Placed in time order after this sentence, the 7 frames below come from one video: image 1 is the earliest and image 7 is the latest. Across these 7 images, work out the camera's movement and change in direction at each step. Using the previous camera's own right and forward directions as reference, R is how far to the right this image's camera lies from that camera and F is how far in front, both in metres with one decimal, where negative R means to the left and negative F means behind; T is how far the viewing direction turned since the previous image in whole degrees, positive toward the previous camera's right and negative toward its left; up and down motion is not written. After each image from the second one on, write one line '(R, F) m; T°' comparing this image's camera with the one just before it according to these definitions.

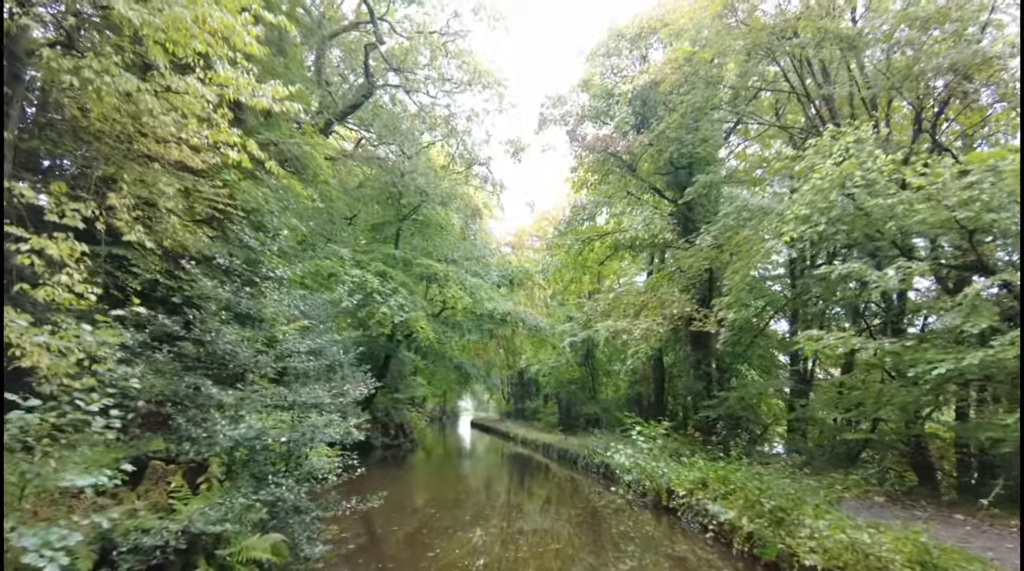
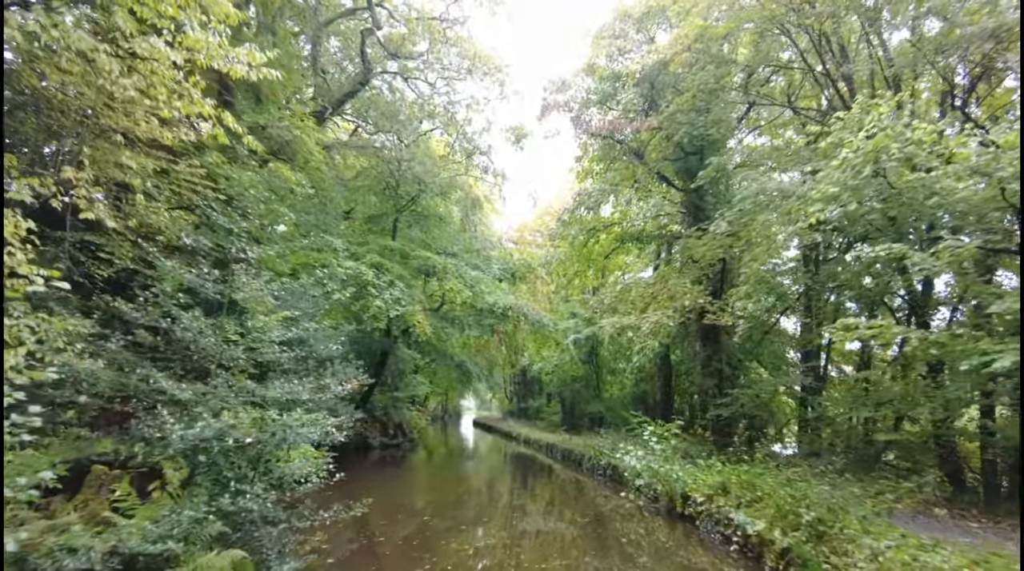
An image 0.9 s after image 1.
(0.0, +0.6) m; 0°
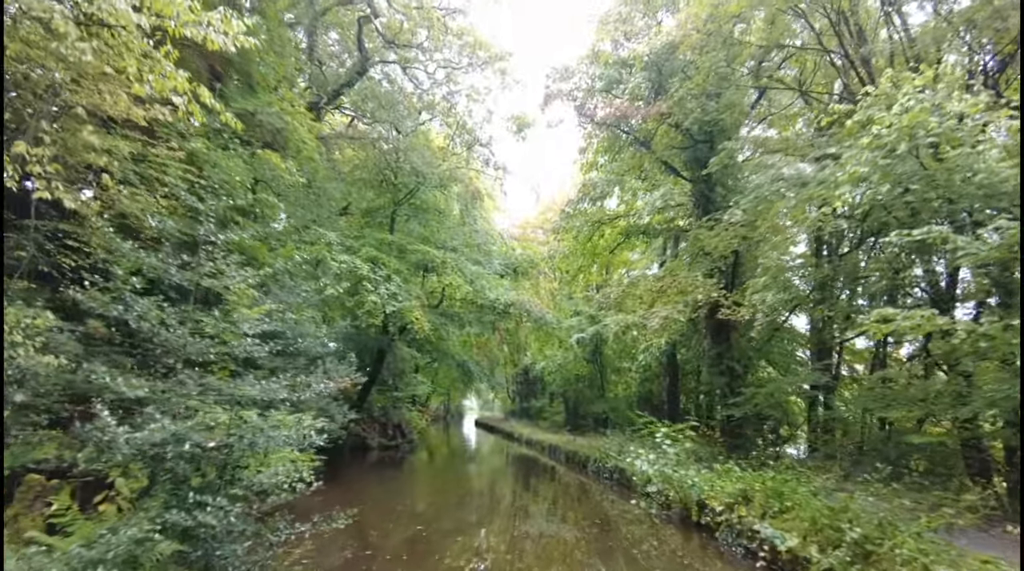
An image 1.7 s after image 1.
(0.0, +0.5) m; 0°
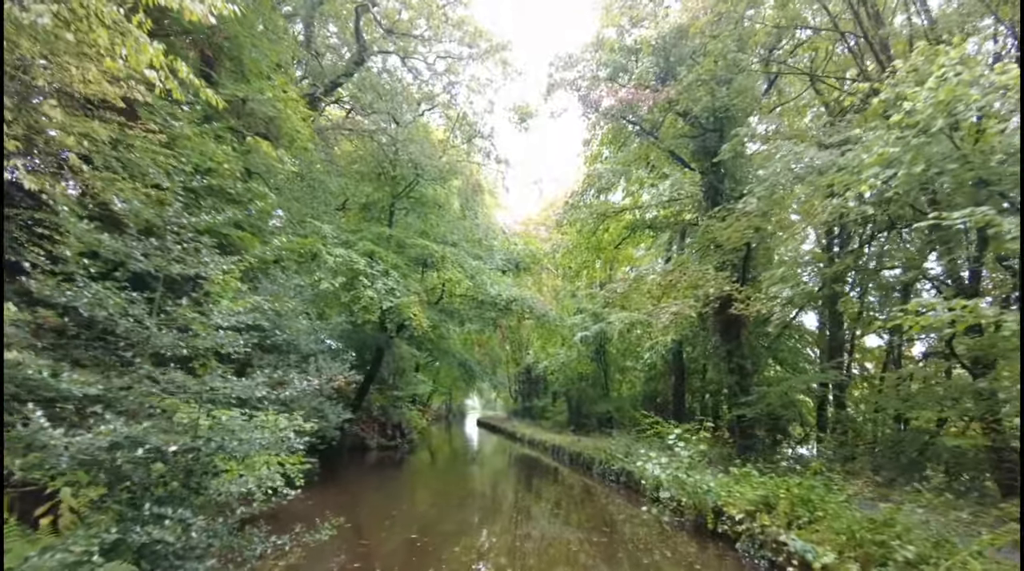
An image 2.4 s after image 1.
(0.0, +0.4) m; 0°
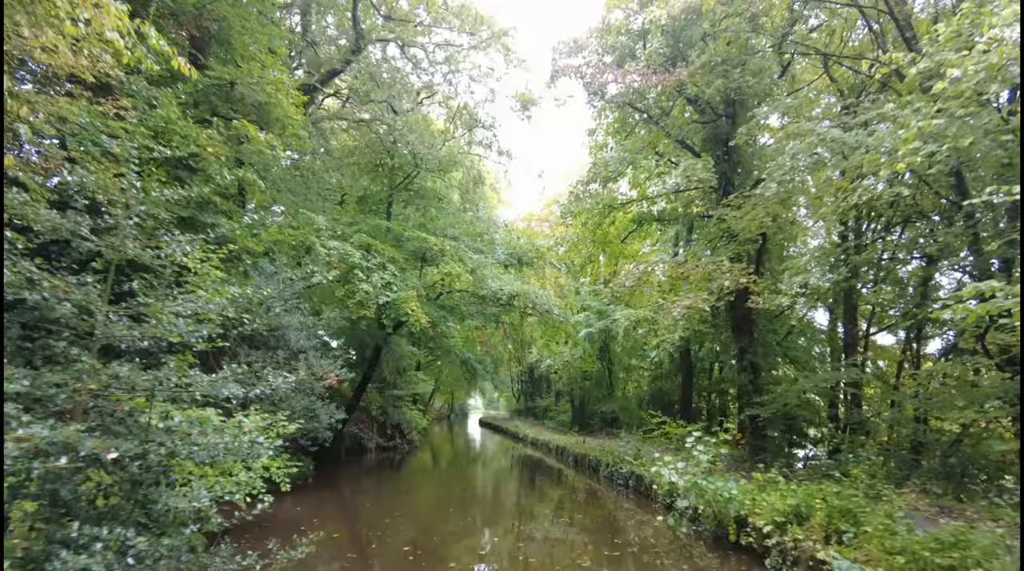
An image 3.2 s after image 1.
(0.0, +0.5) m; 0°
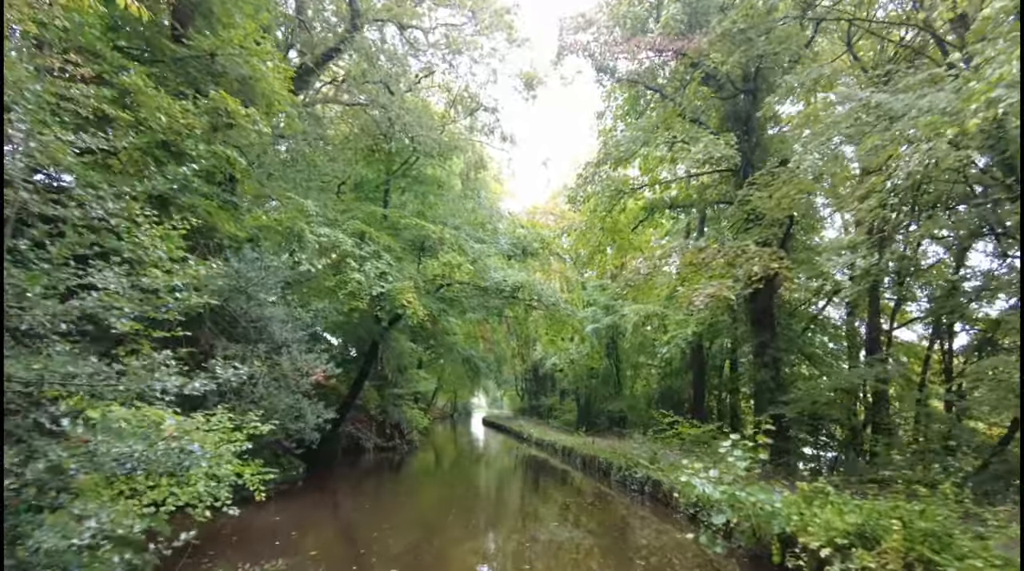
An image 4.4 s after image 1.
(0.0, +0.7) m; 0°
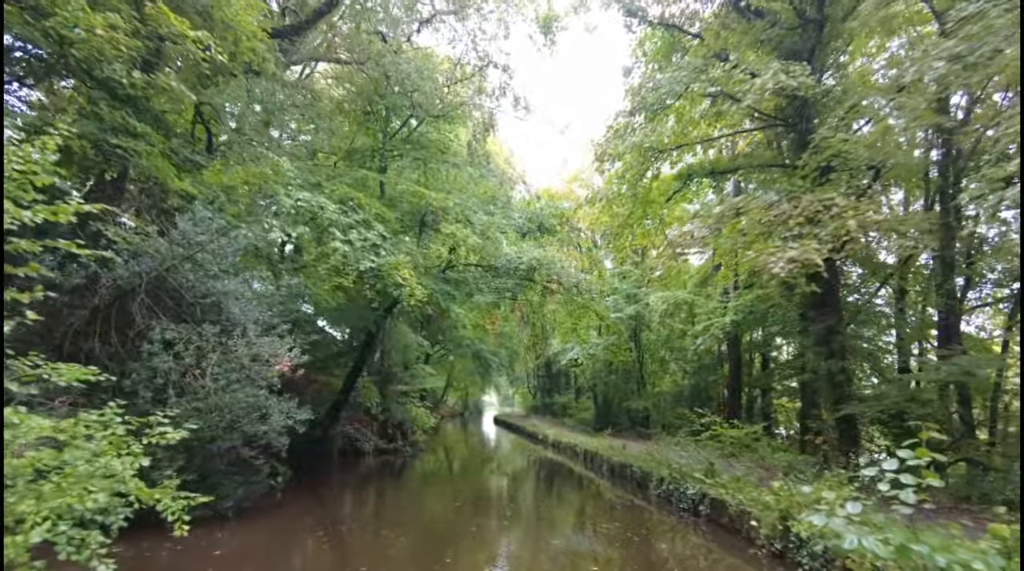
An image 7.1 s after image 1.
(-0.1, +1.5) m; -1°
